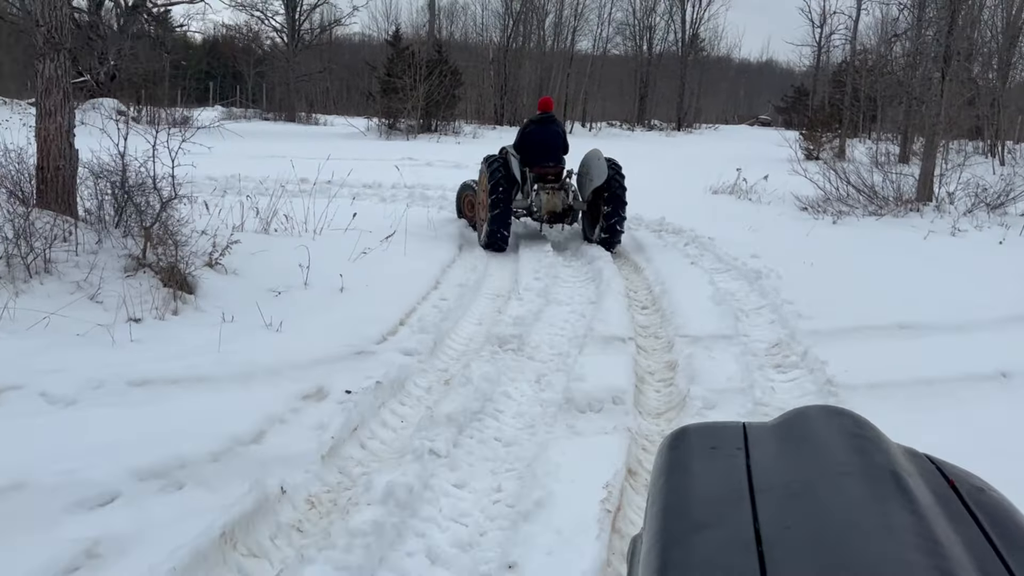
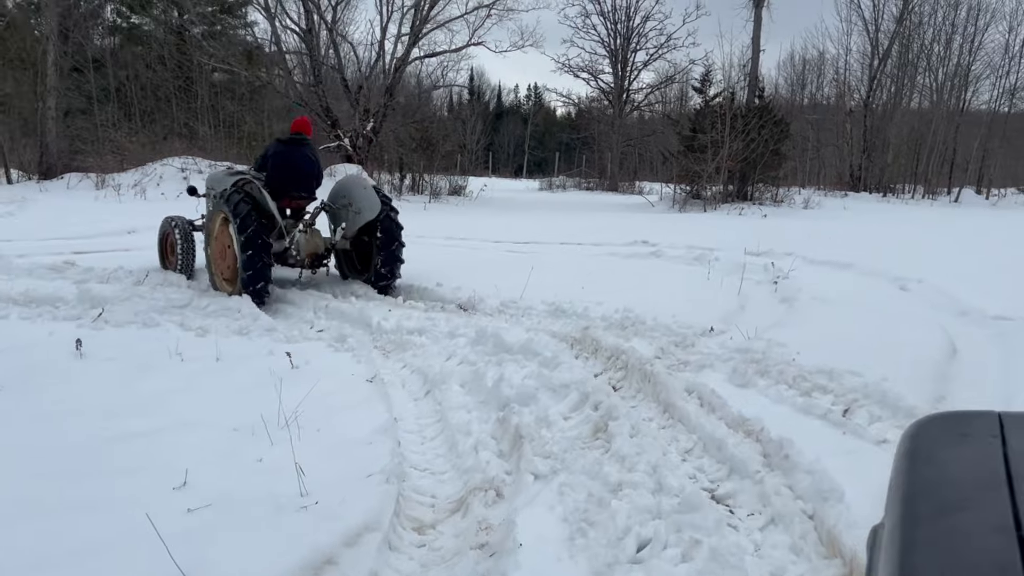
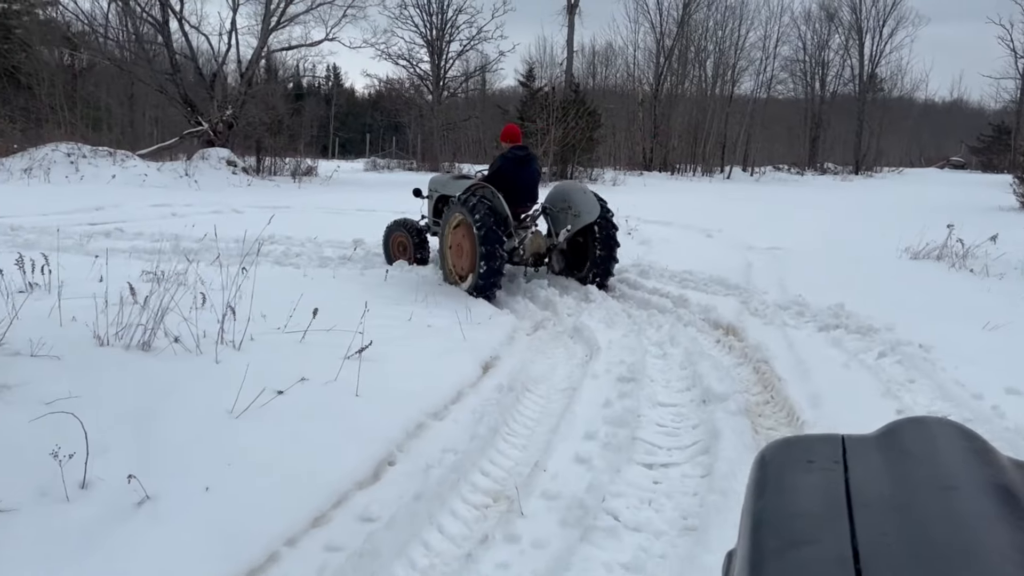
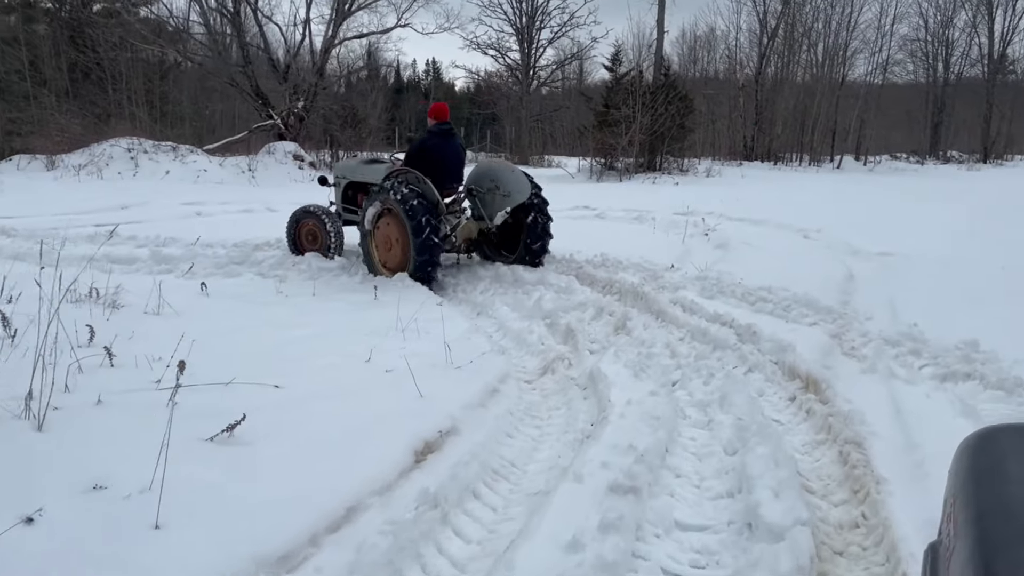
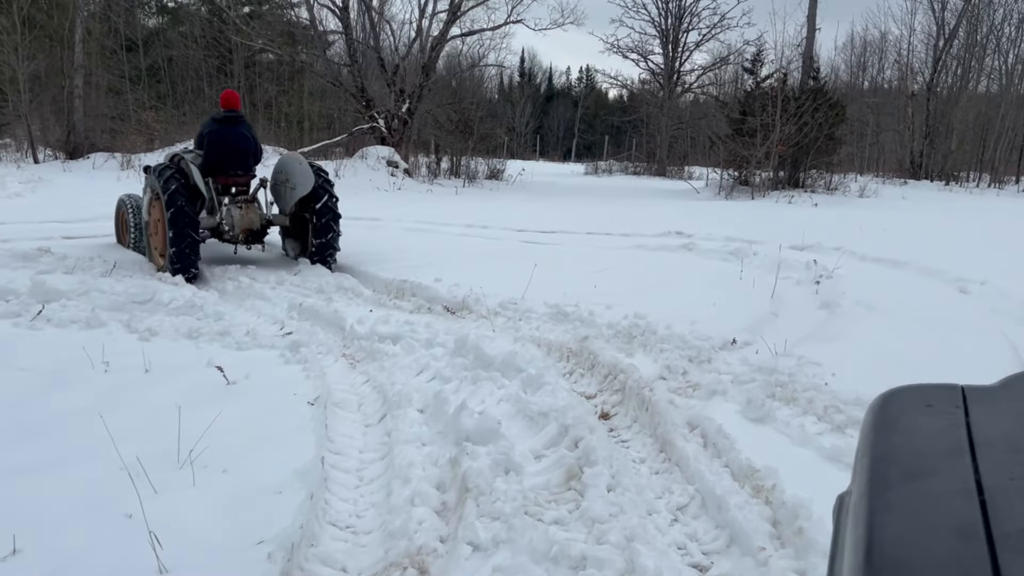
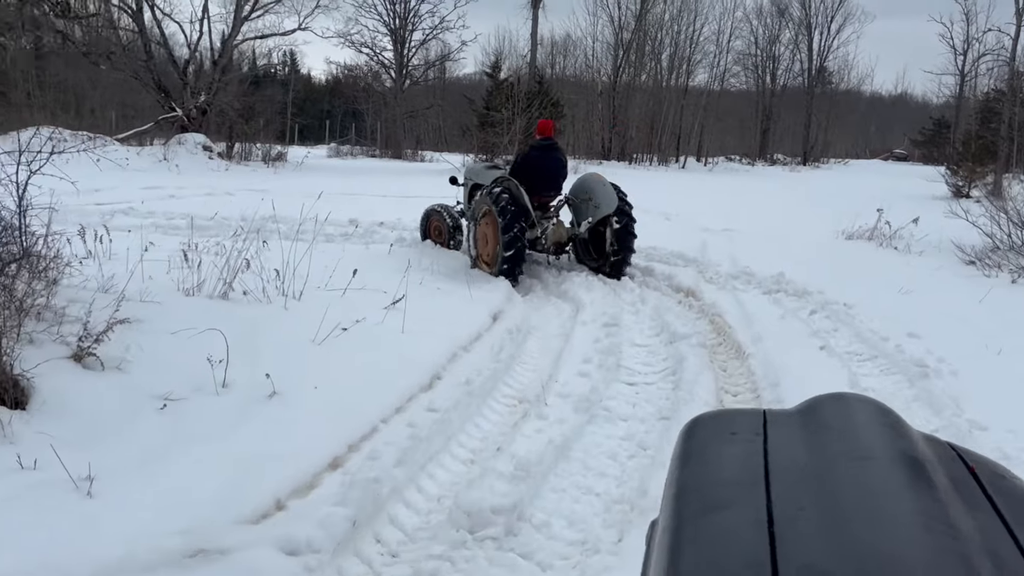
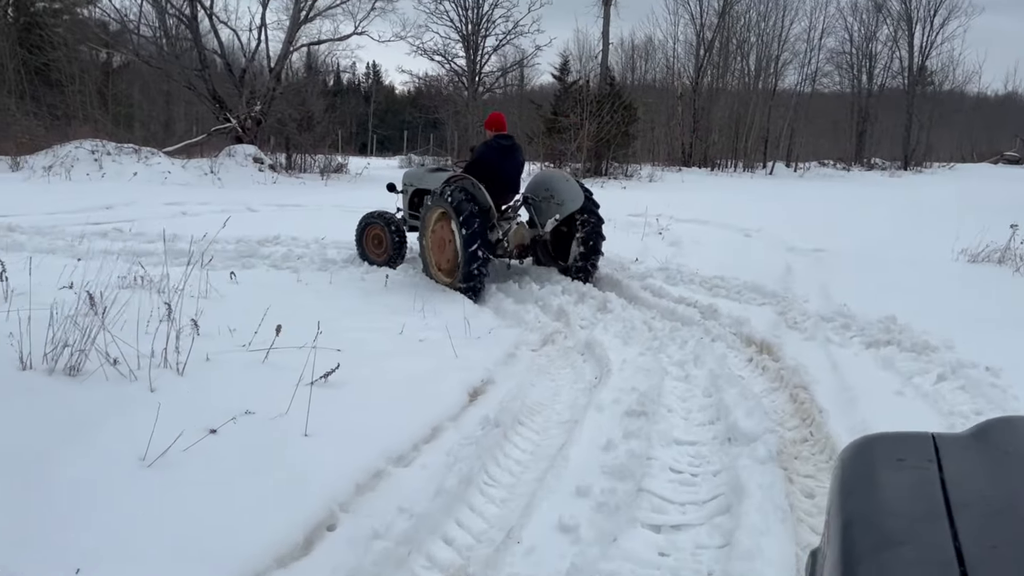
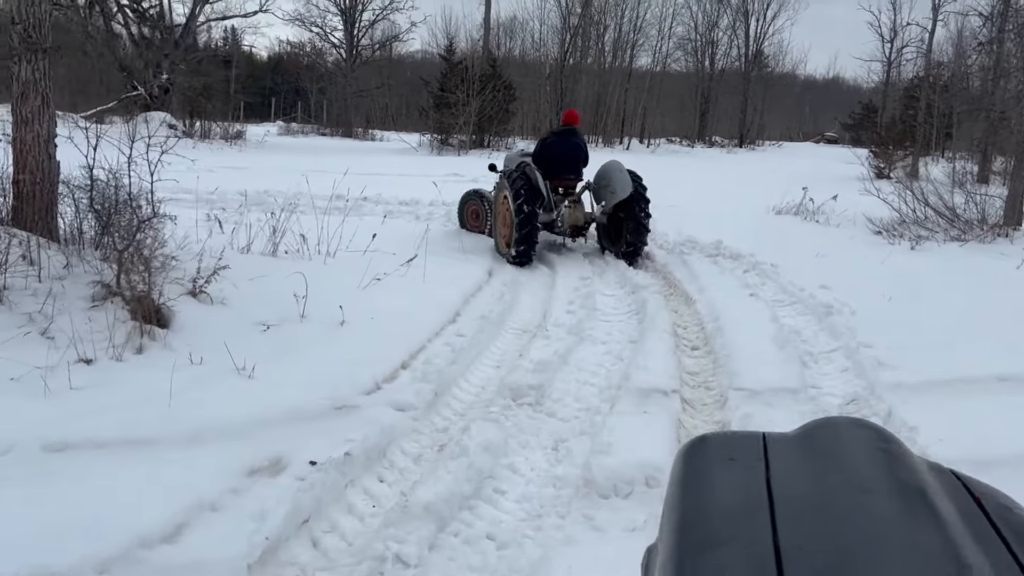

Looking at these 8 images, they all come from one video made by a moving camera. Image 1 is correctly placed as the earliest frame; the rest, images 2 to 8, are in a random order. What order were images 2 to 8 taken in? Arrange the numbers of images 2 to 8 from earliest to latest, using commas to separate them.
8, 6, 3, 7, 4, 2, 5
